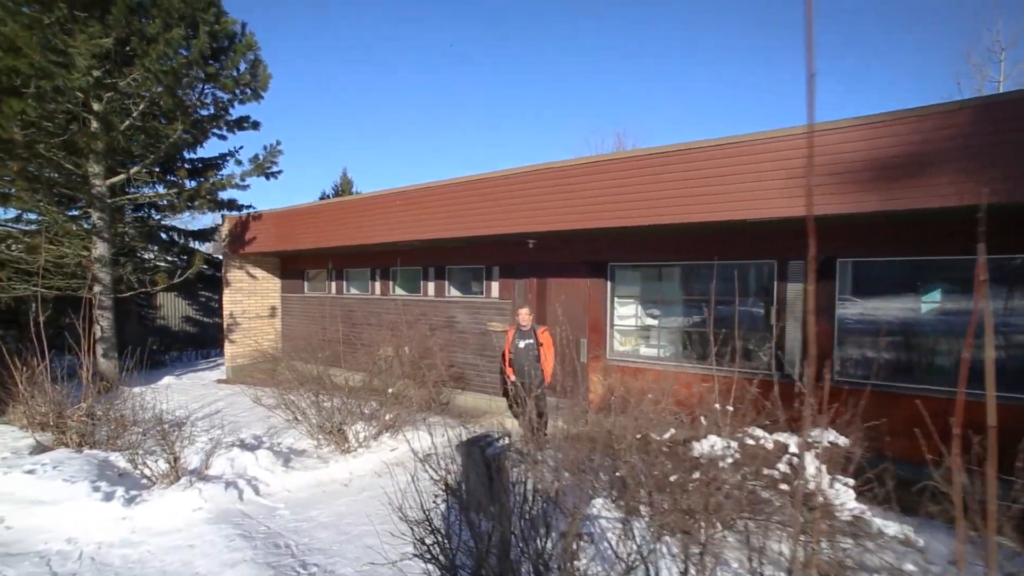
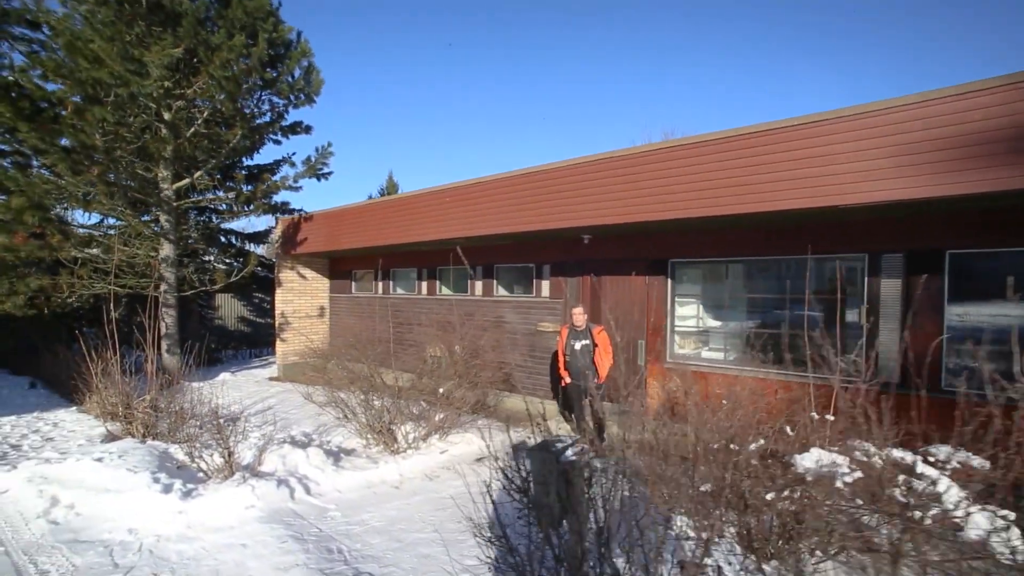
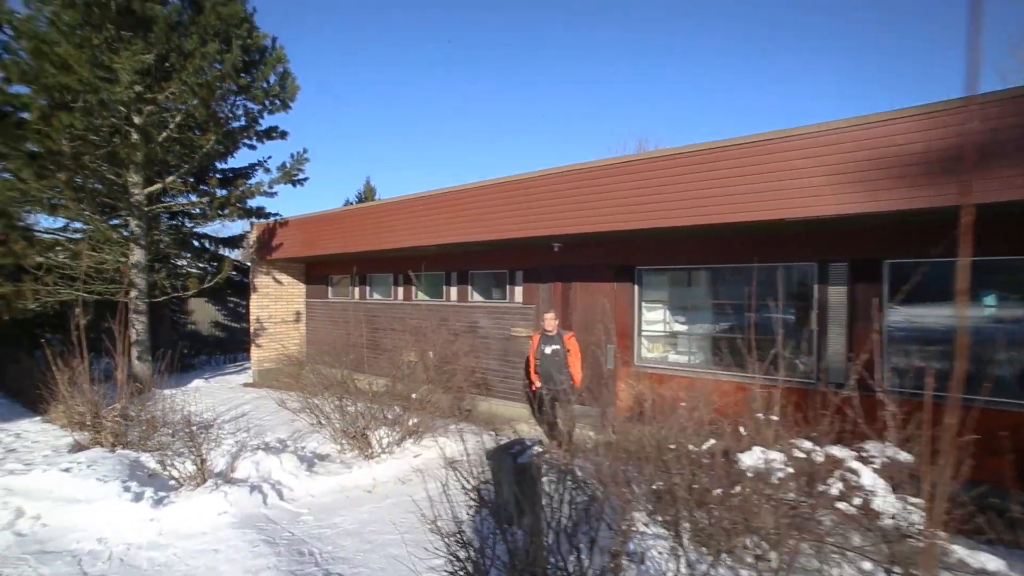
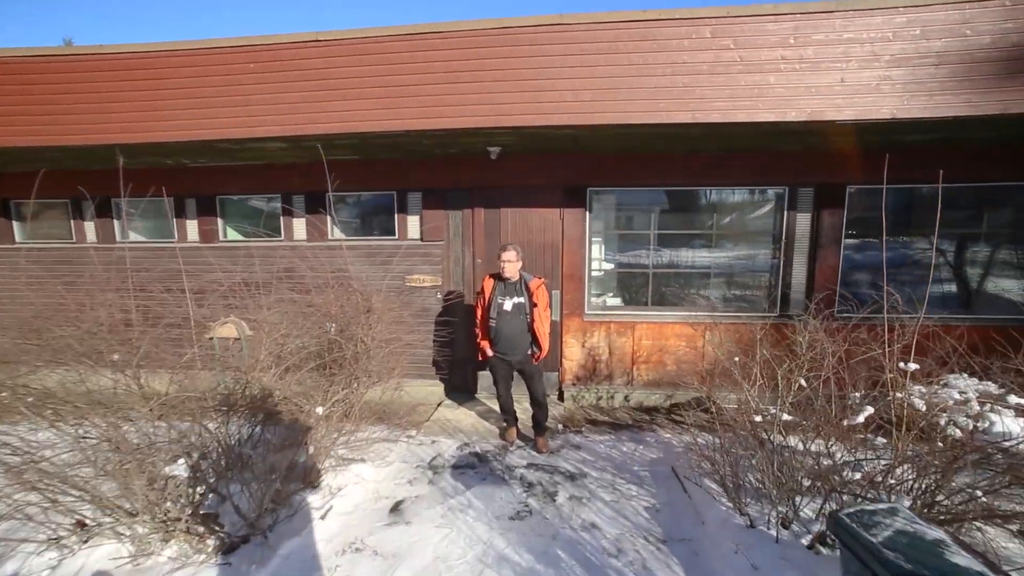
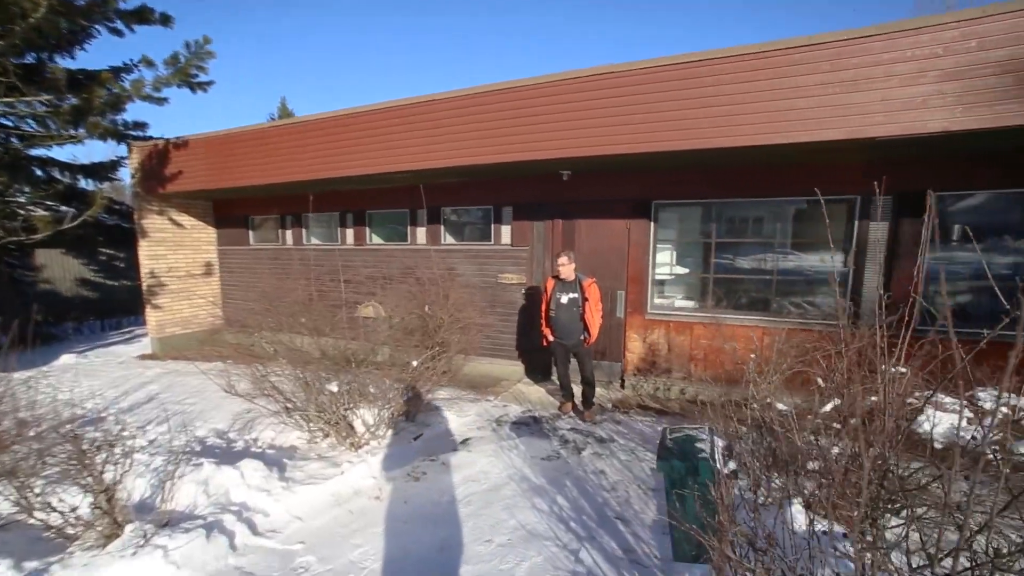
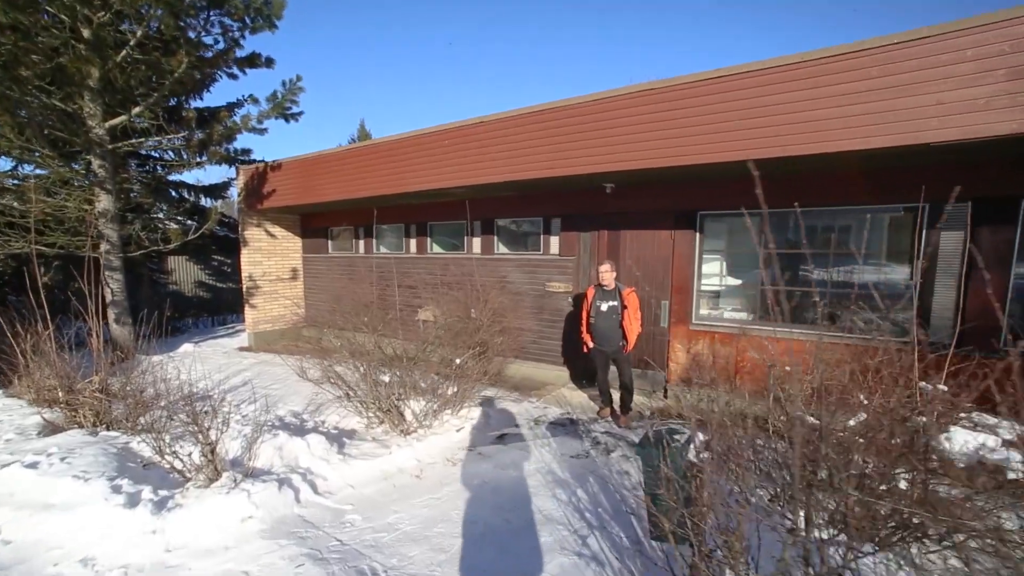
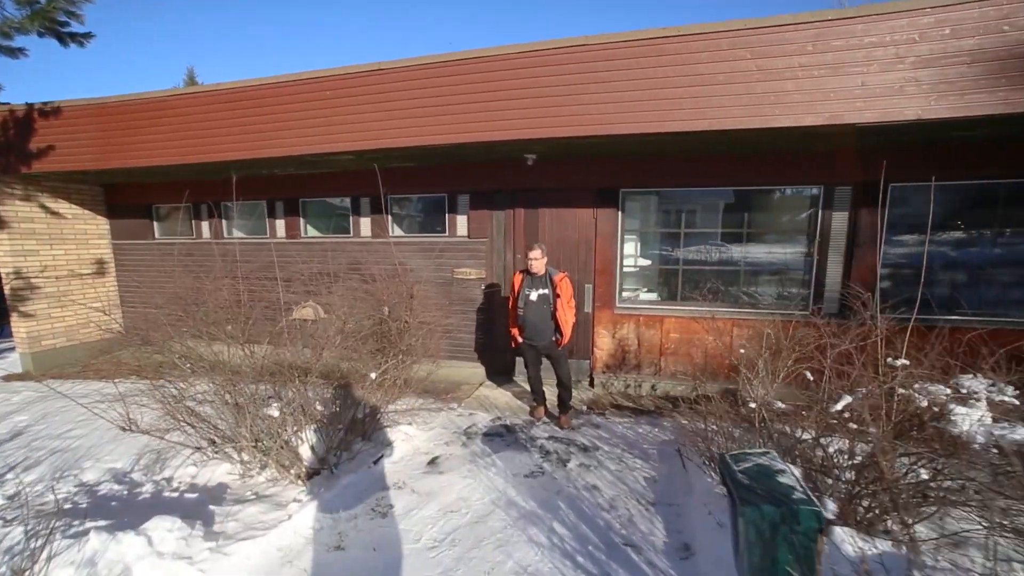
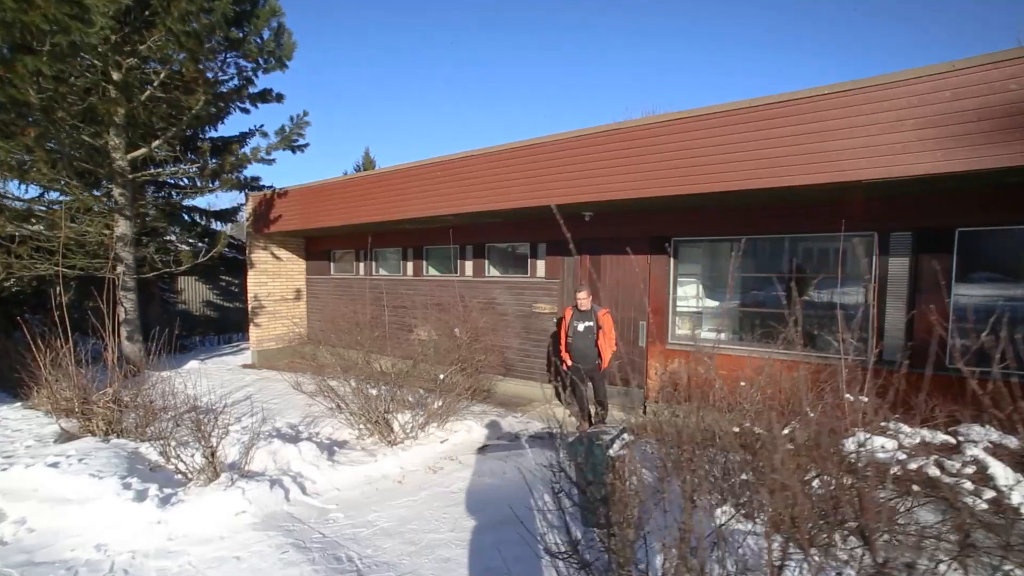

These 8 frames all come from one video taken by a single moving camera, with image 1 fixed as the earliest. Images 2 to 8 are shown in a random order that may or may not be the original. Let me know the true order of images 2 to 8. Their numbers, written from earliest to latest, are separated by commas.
3, 2, 8, 6, 5, 7, 4
